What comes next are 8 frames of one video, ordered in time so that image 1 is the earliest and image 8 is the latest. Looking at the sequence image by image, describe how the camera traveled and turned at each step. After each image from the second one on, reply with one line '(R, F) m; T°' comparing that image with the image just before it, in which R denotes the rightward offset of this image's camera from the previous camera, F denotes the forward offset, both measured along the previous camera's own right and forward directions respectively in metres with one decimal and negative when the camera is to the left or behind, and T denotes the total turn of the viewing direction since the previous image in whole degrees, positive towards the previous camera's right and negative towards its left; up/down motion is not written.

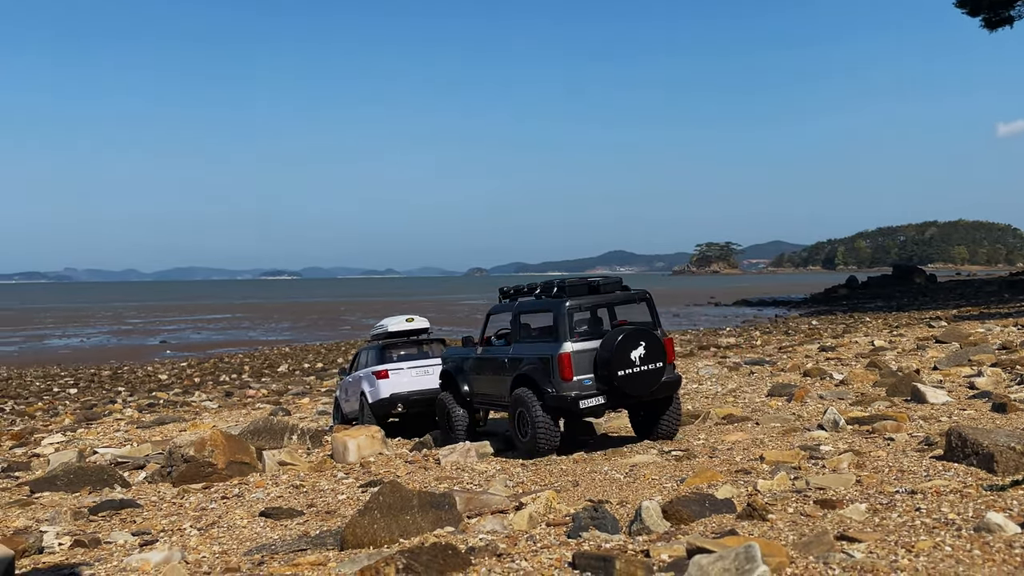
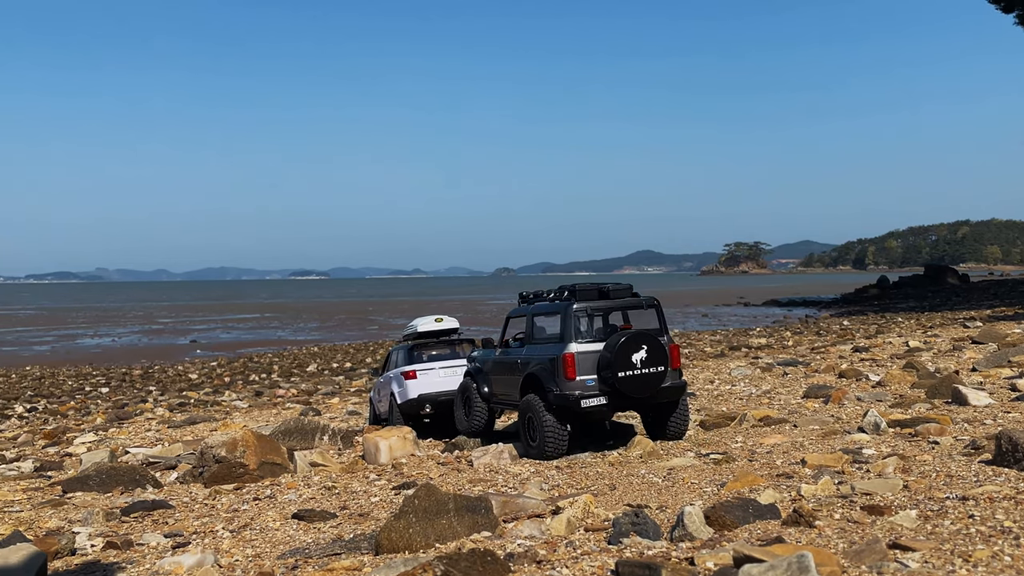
(-0.1, +0.2) m; -2°
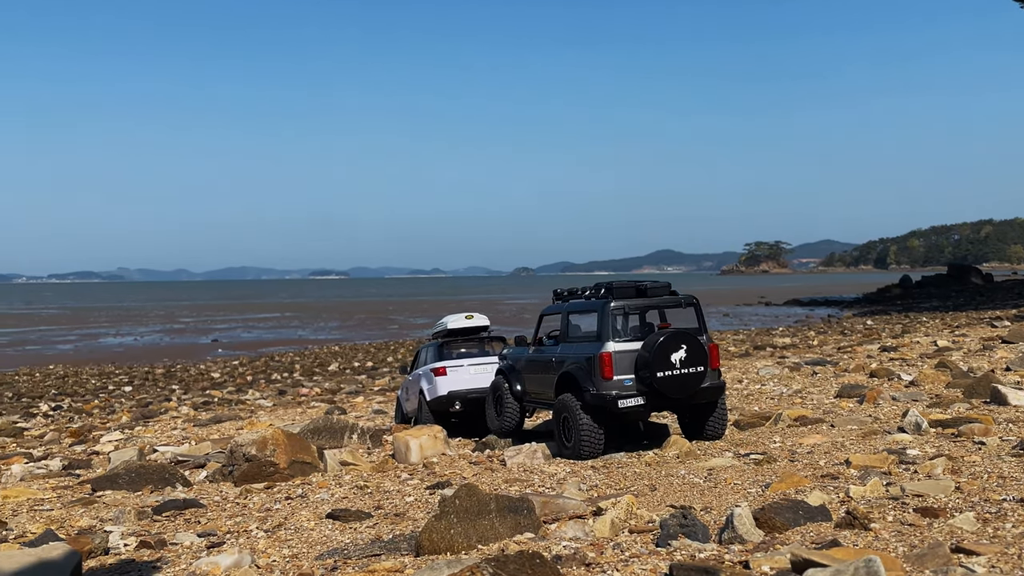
(-0.2, +0.2) m; -1°
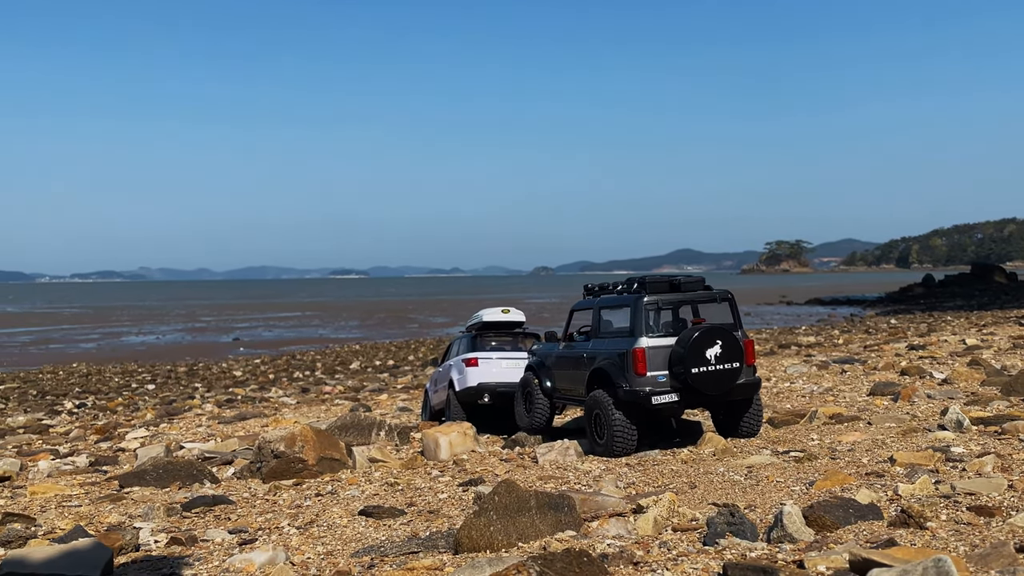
(-0.1, +0.2) m; -1°
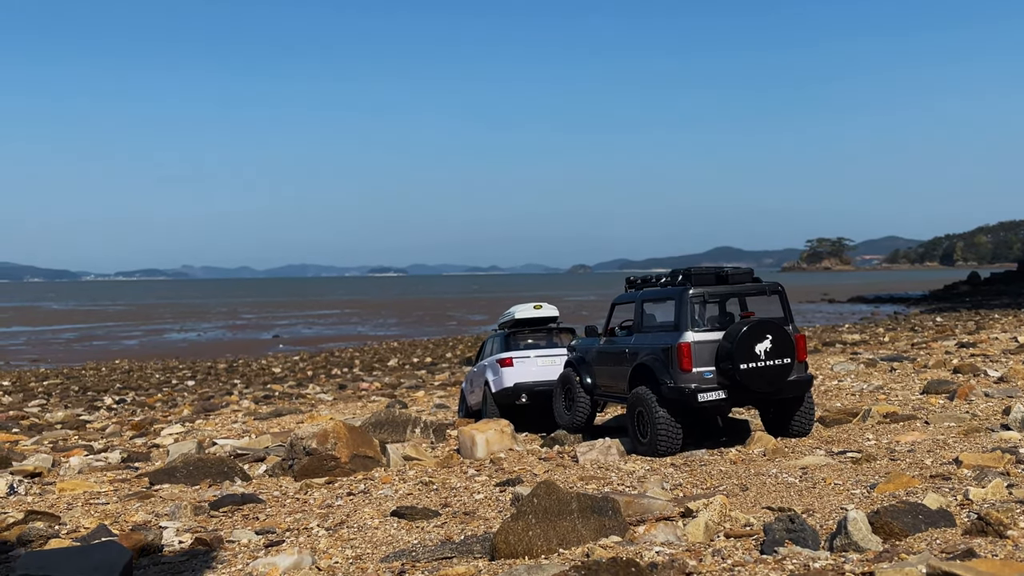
(0.0, +0.4) m; -2°
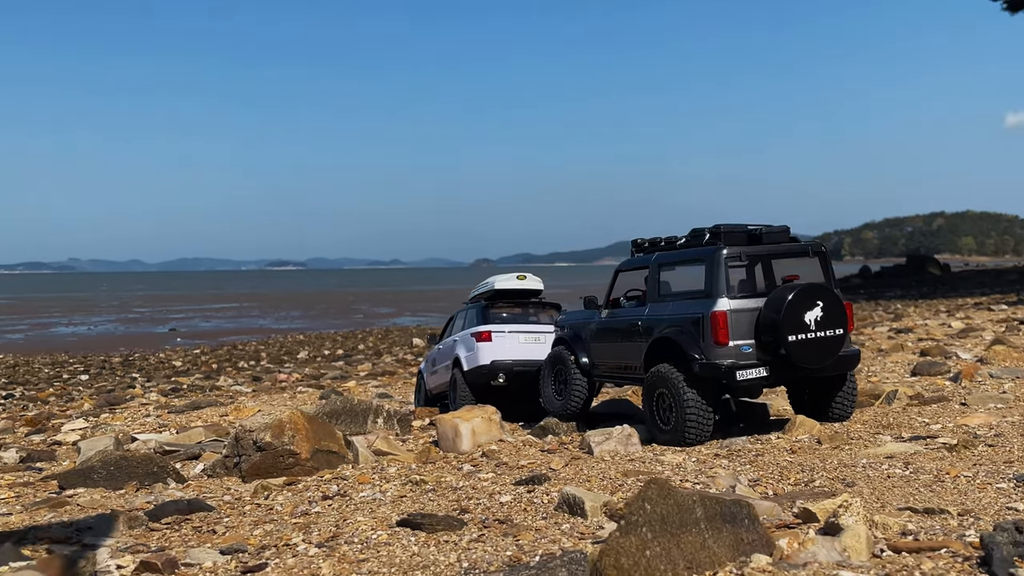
(-0.9, +1.7) m; +6°
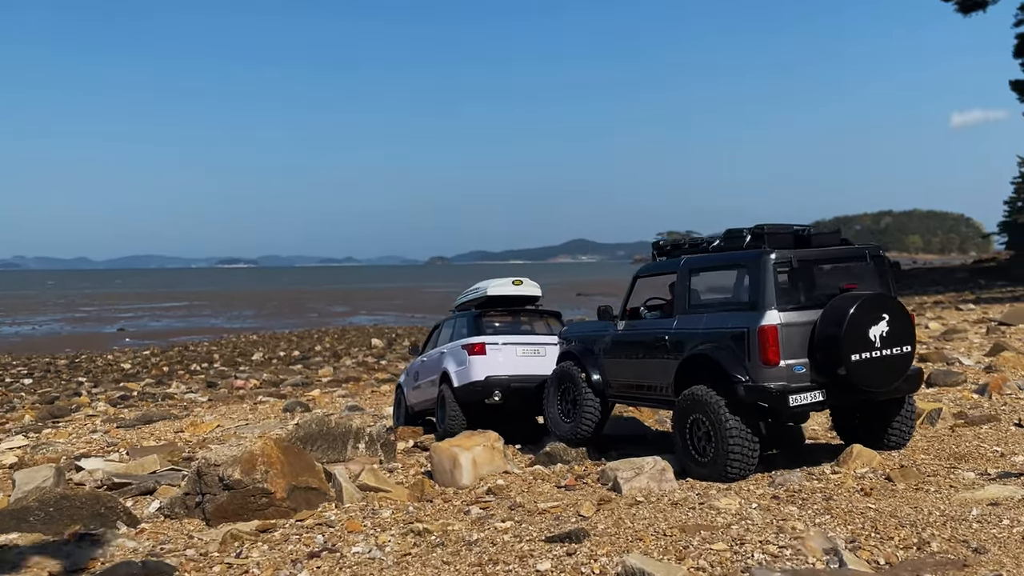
(-0.5, +1.3) m; +3°
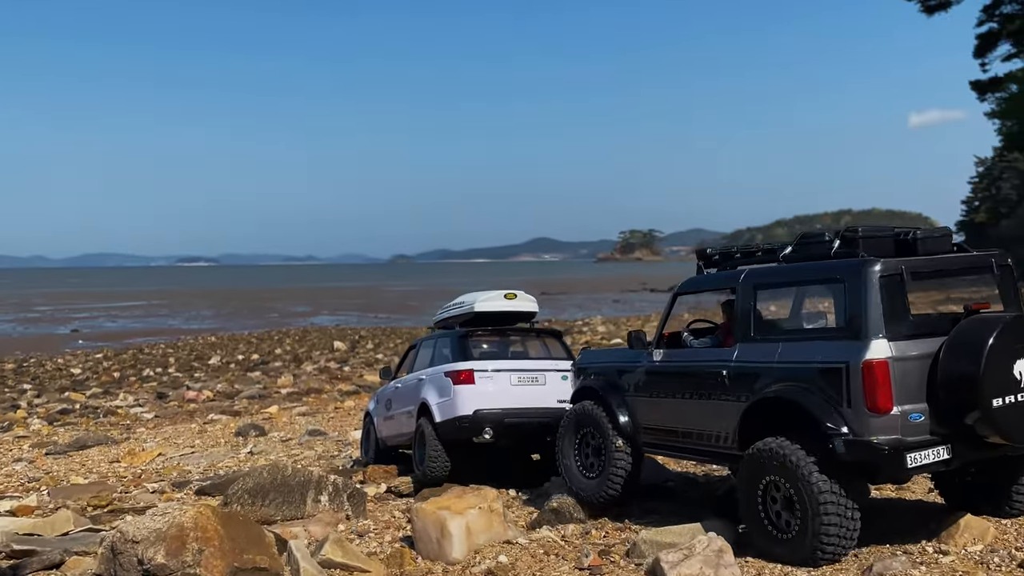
(-0.3, +1.8) m; +2°
